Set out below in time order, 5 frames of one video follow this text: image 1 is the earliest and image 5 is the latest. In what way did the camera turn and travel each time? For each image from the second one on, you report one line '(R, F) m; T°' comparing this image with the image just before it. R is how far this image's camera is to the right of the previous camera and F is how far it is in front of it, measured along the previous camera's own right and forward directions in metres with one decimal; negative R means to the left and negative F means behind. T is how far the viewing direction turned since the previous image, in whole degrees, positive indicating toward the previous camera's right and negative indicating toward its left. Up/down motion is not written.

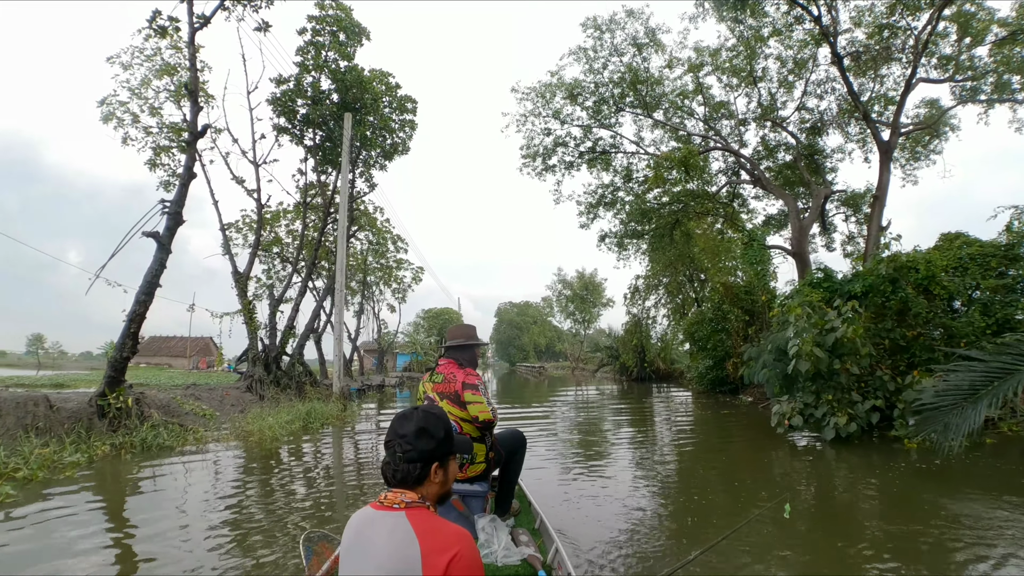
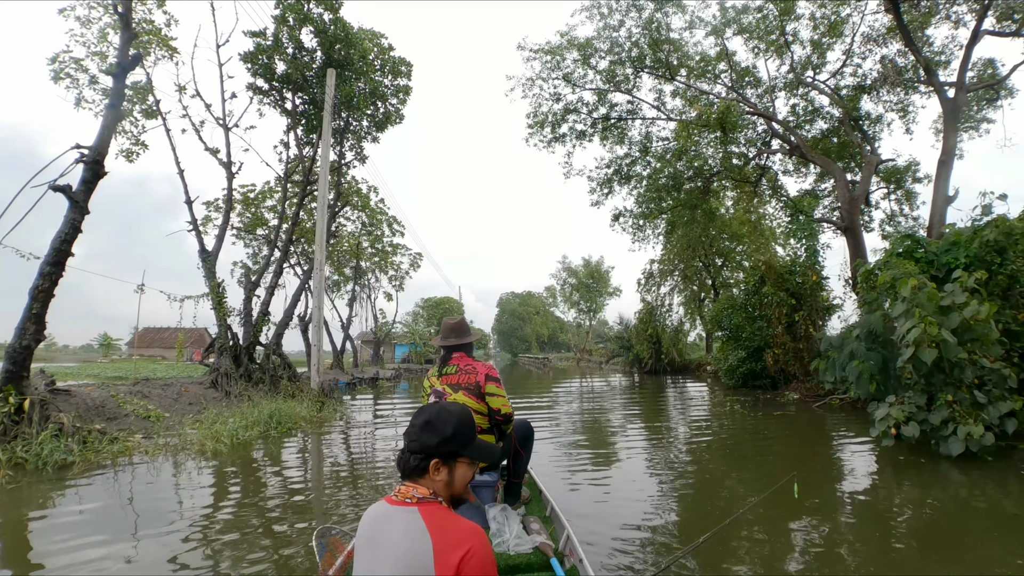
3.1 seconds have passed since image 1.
(-0.1, +1.4) m; 0°
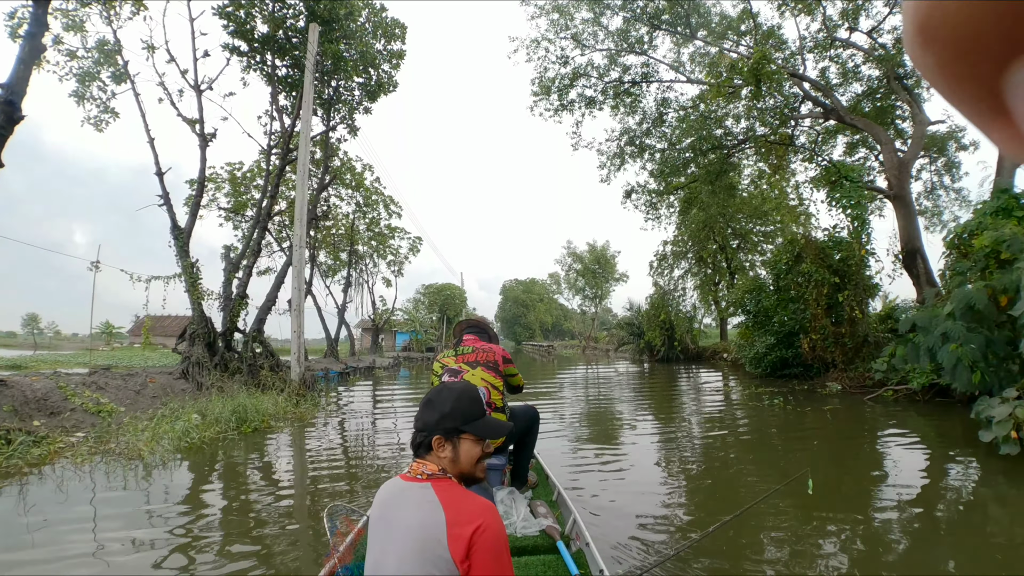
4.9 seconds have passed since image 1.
(0.0, +0.9) m; 0°
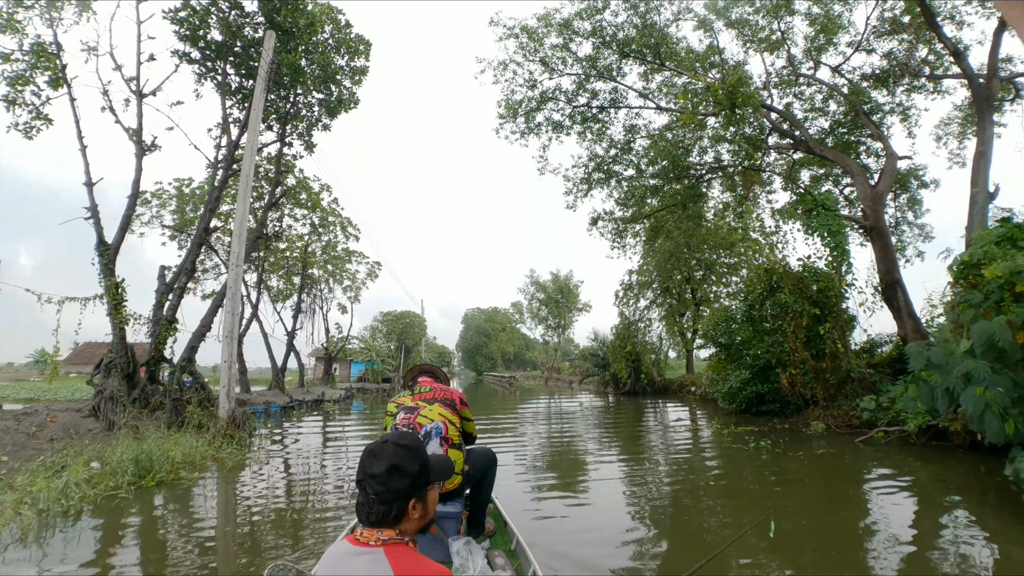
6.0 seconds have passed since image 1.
(0.0, +0.6) m; +4°
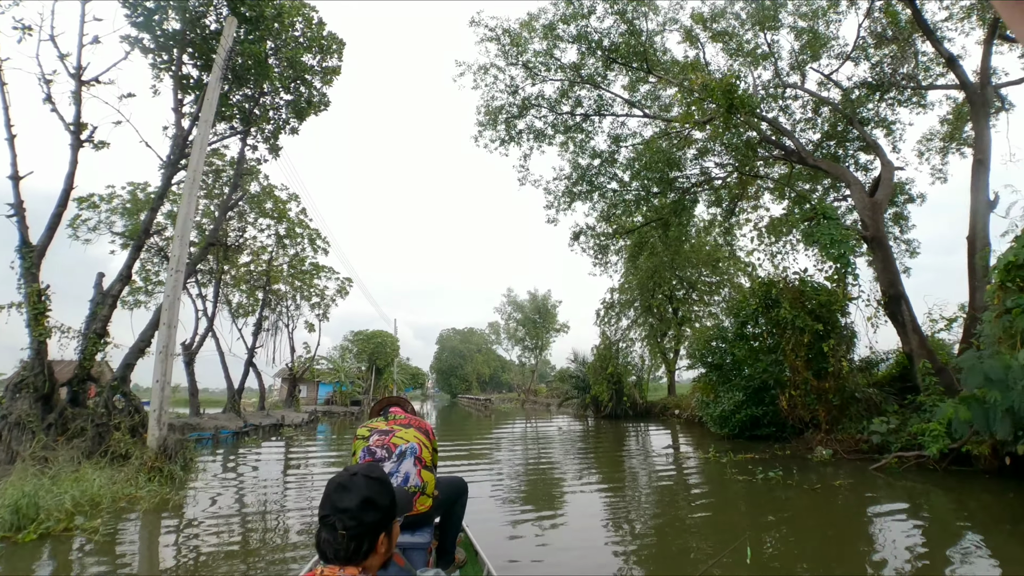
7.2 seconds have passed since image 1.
(0.0, +0.7) m; +2°
